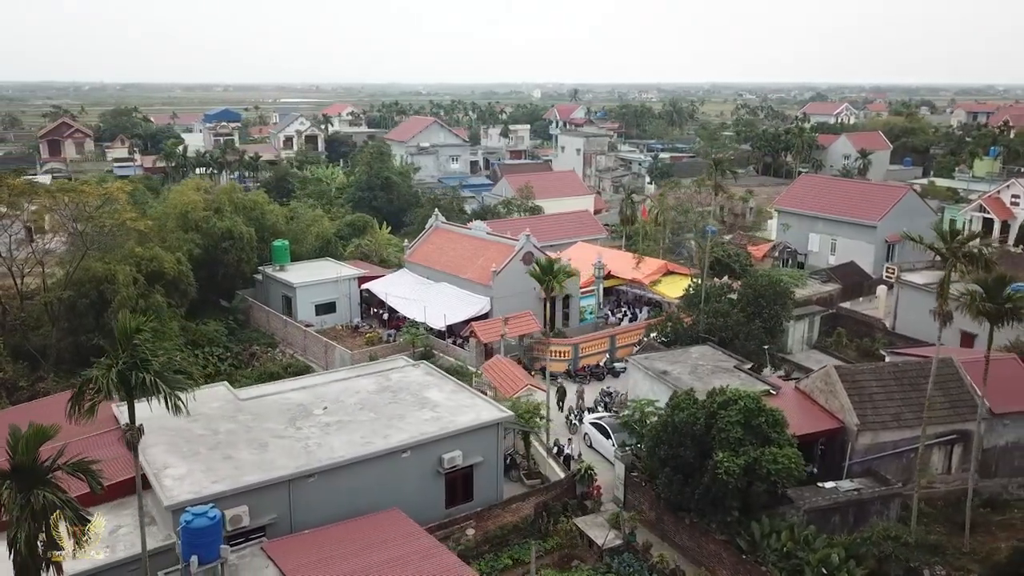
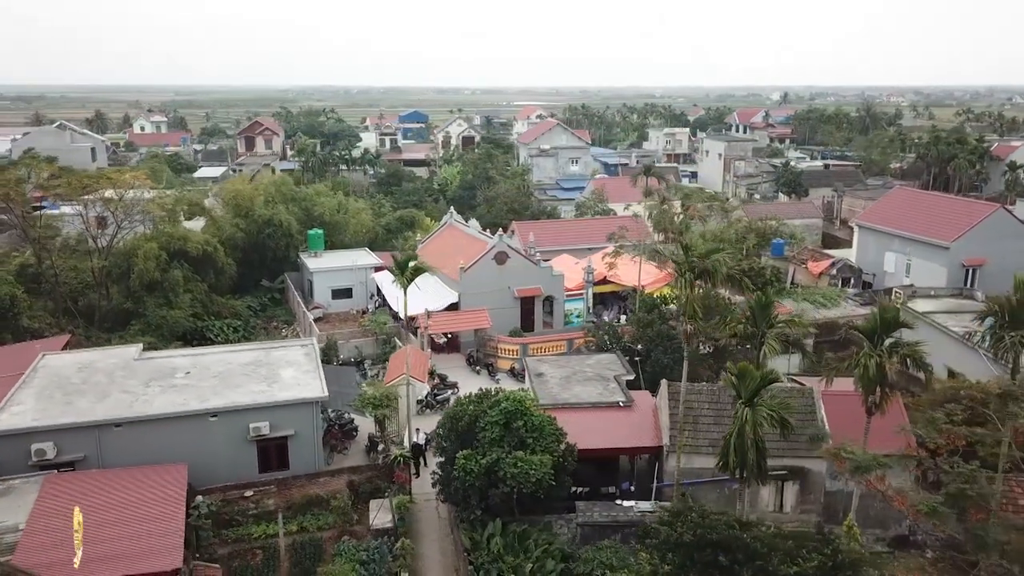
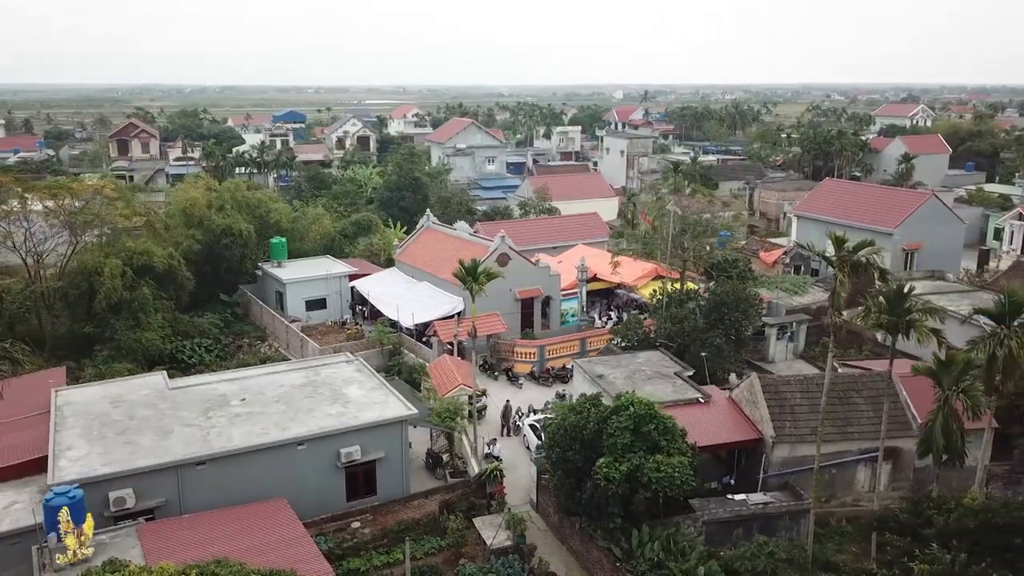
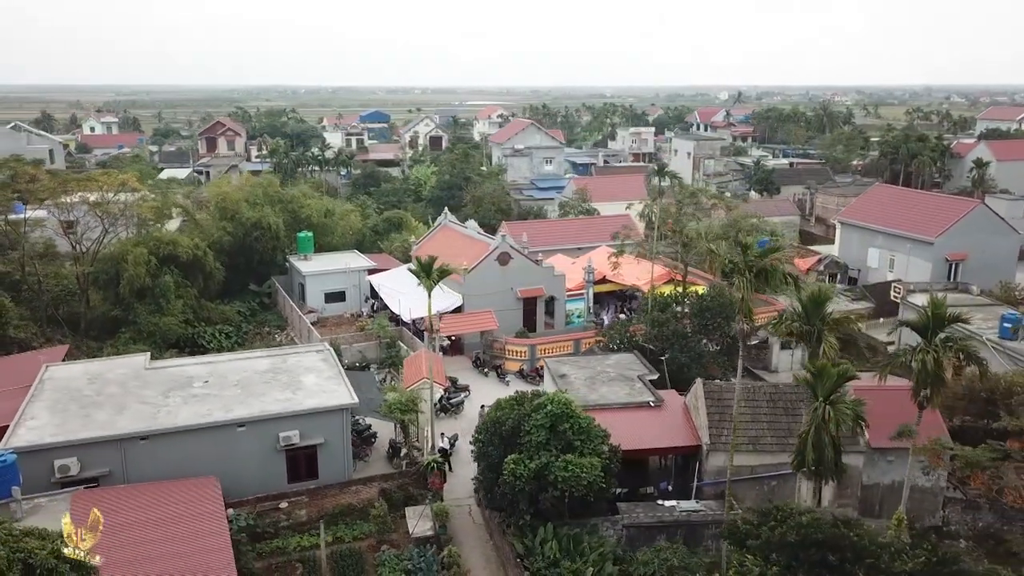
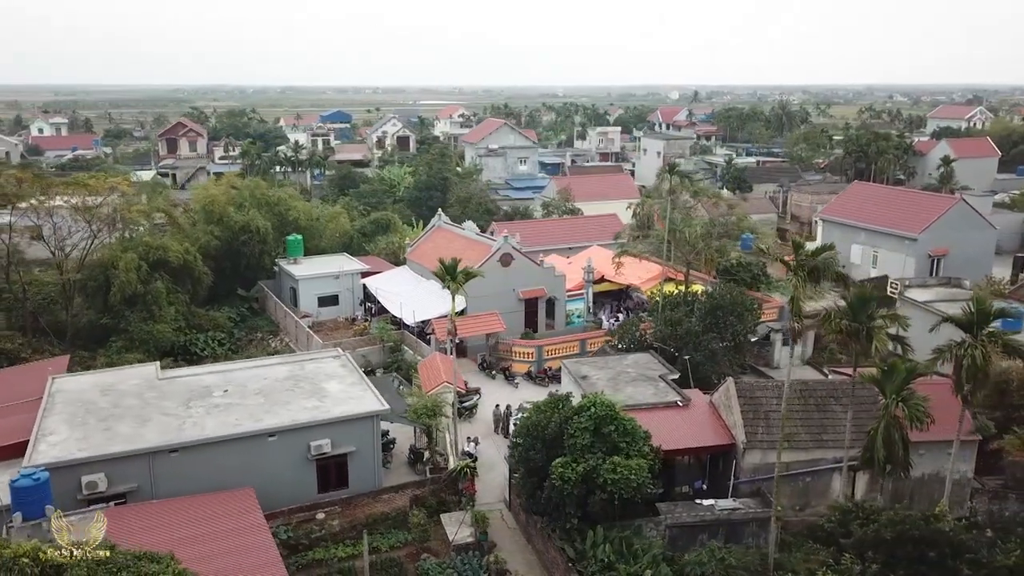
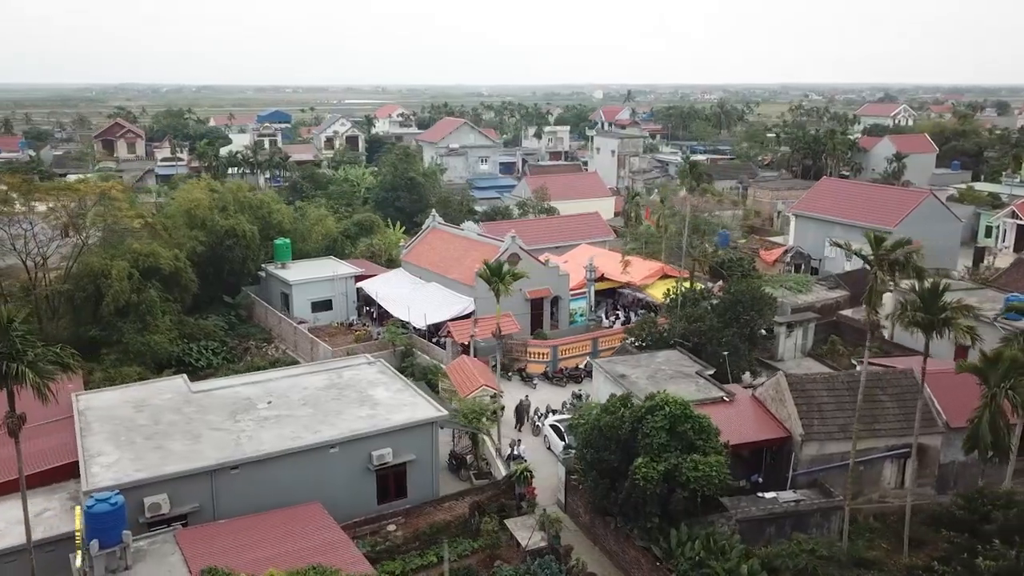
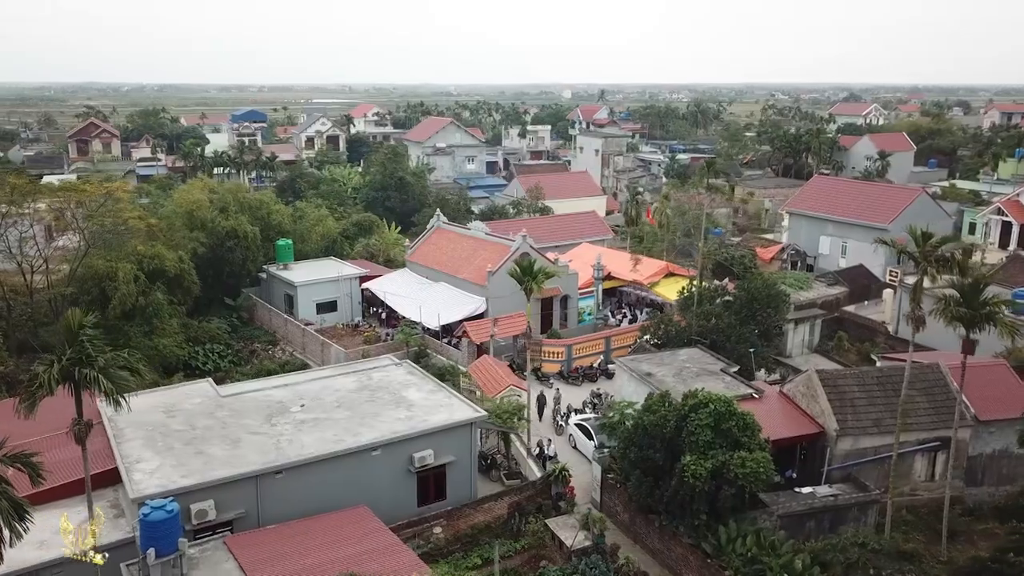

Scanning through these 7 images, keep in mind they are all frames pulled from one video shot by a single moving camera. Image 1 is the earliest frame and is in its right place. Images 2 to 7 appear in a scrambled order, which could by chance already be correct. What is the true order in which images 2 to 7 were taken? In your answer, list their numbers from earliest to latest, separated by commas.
7, 6, 3, 5, 4, 2
